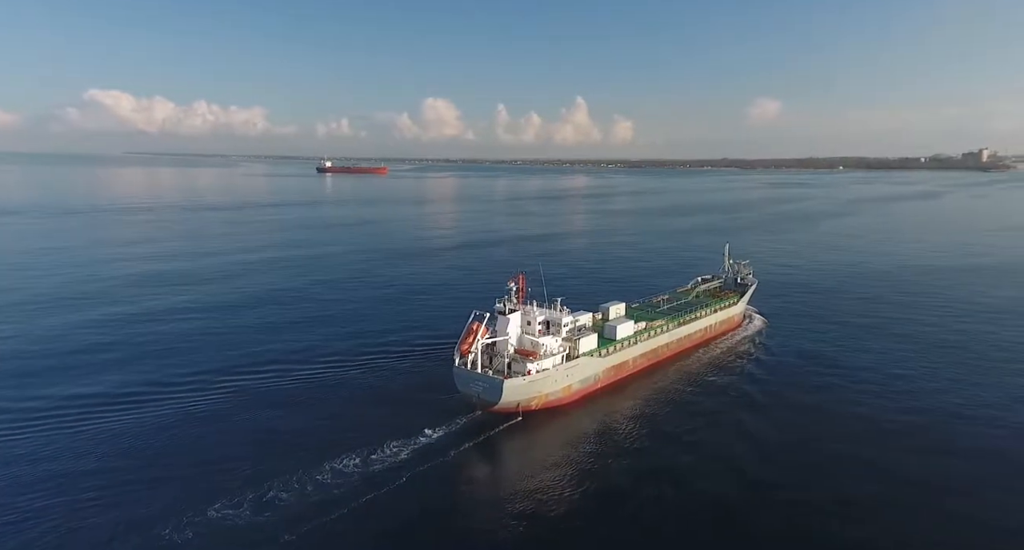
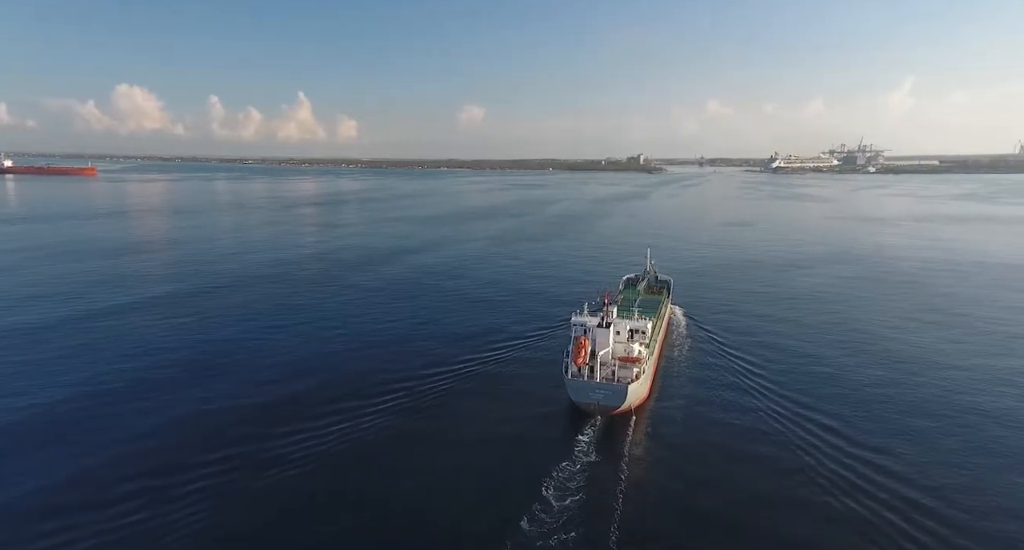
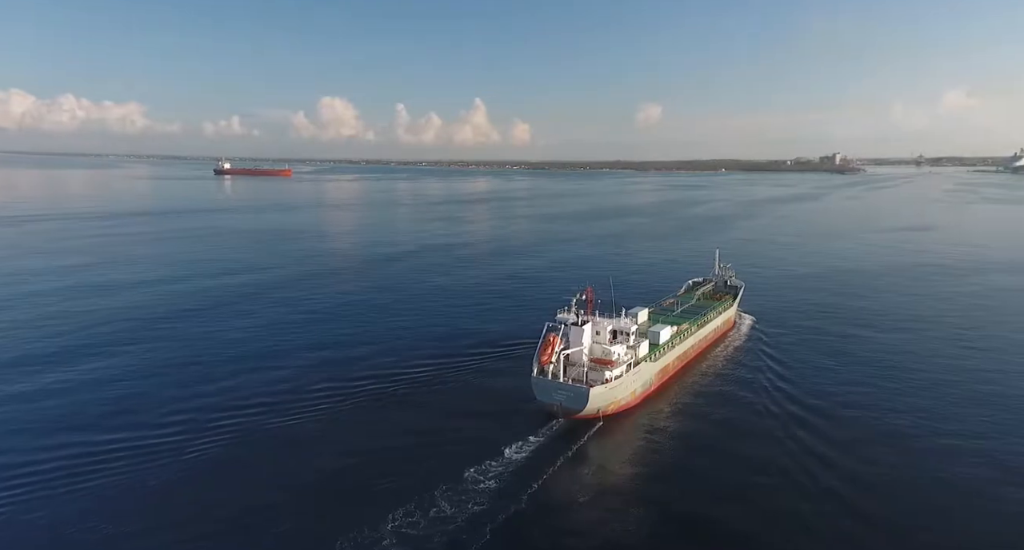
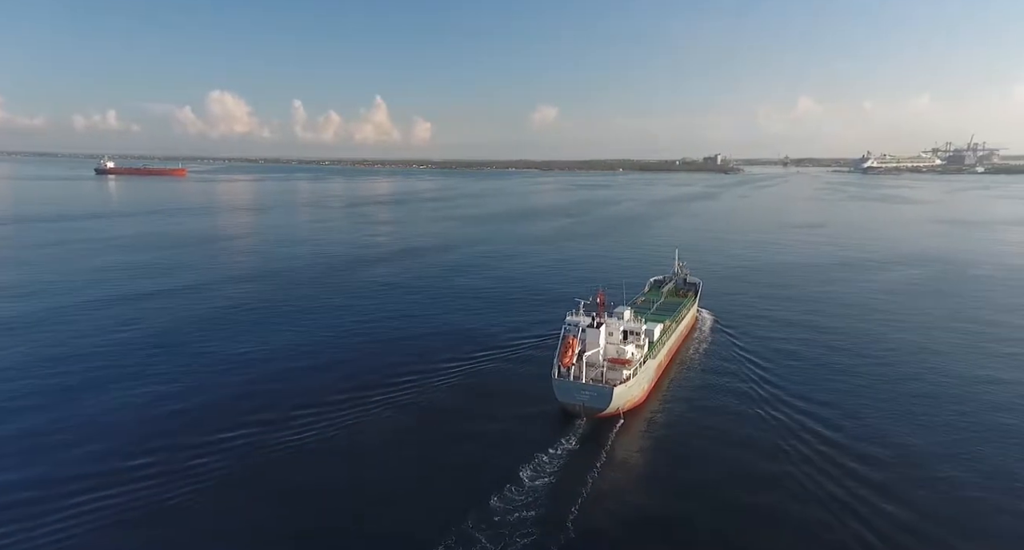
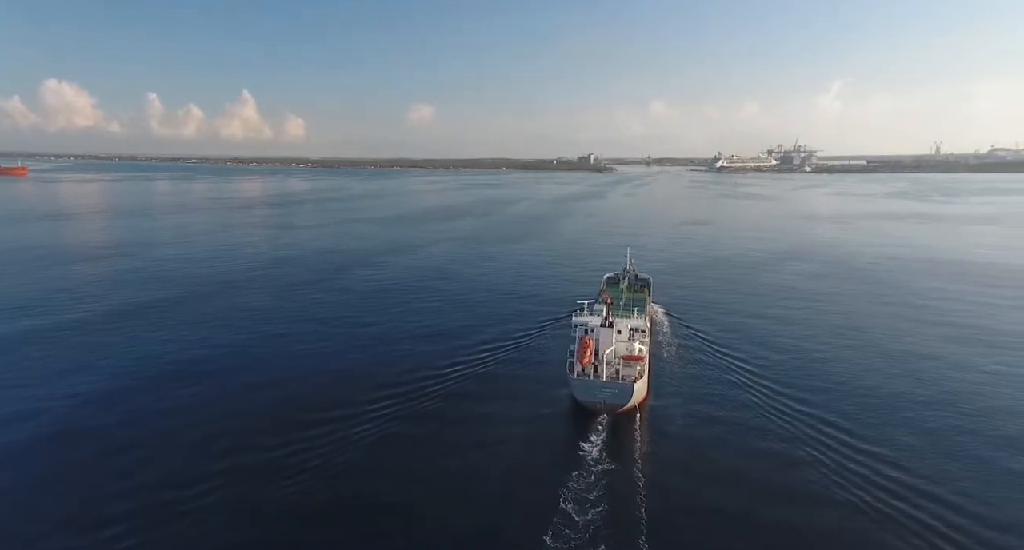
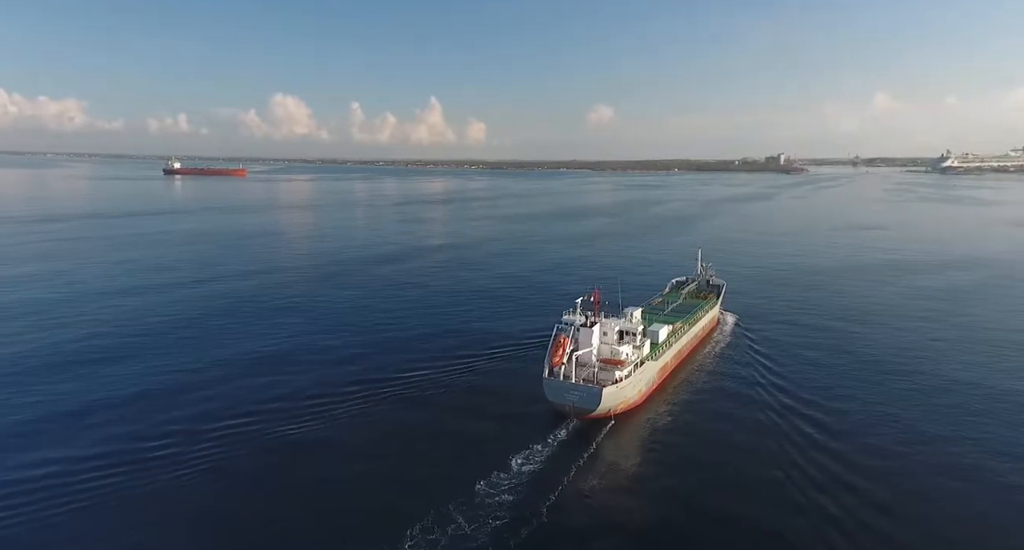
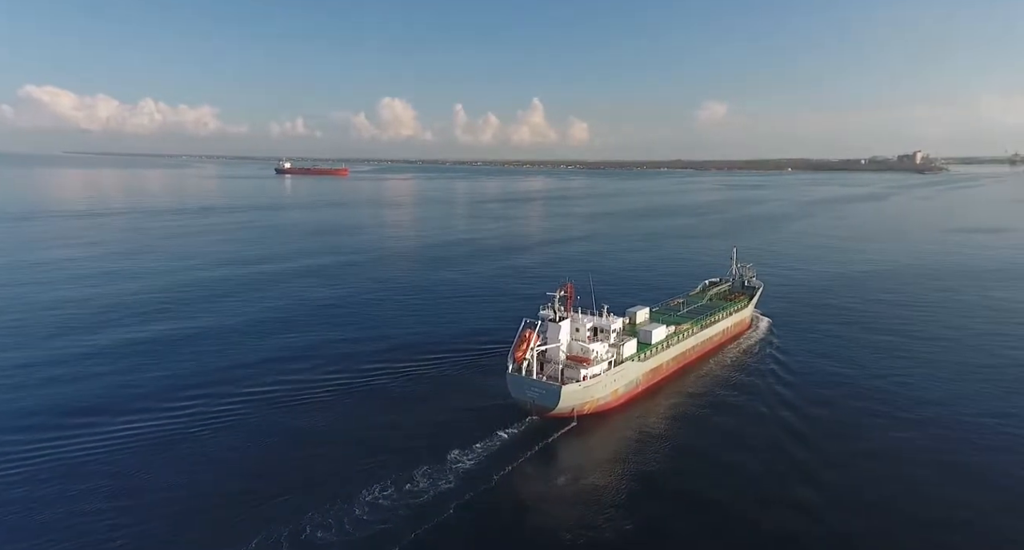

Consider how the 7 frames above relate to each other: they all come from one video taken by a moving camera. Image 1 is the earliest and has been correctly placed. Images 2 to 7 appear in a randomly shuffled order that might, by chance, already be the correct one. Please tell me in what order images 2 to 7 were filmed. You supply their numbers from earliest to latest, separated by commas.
7, 3, 6, 4, 2, 5
